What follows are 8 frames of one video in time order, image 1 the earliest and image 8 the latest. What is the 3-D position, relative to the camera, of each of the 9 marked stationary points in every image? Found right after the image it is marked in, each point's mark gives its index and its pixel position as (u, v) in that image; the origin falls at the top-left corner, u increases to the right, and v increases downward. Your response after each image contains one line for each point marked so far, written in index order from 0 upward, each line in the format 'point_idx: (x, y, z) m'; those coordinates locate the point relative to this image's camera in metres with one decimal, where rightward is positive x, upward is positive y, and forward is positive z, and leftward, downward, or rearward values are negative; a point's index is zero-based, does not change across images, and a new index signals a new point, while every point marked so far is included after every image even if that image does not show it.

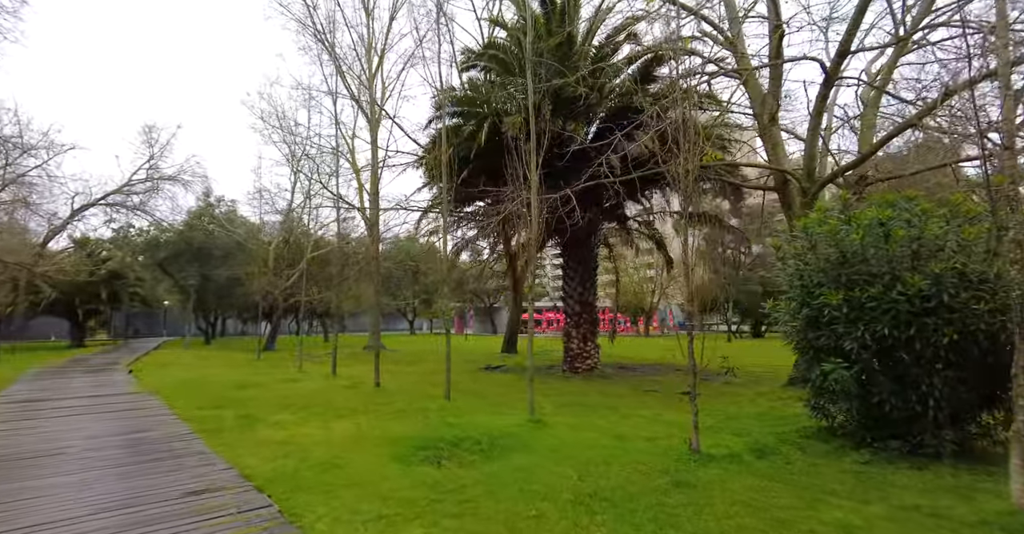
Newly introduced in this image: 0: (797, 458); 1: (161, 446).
0: (+3.3, -2.2, +7.3) m
1: (-4.8, -2.5, +8.5) m
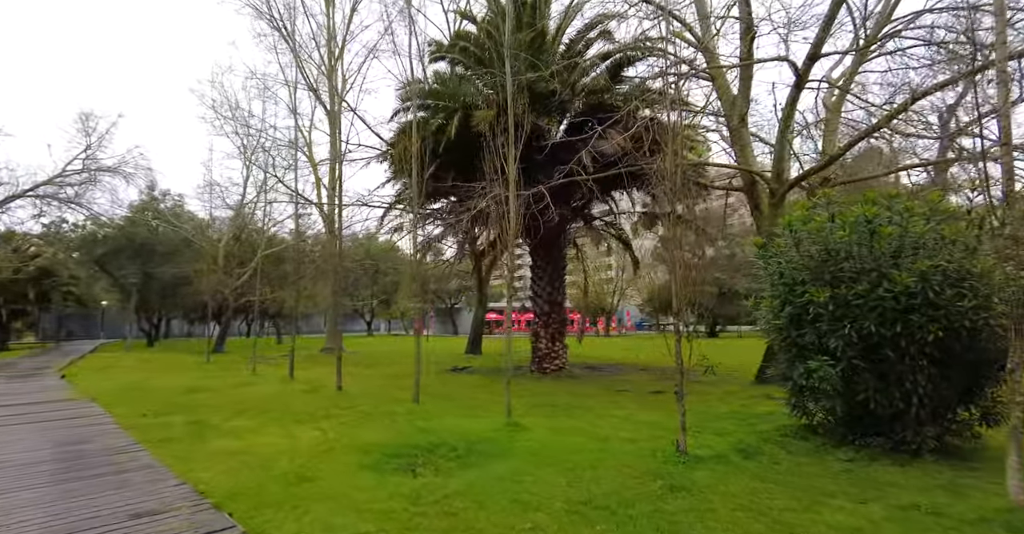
0: (+3.1, -2.2, +7.2) m
1: (-5.1, -2.4, +7.8) m
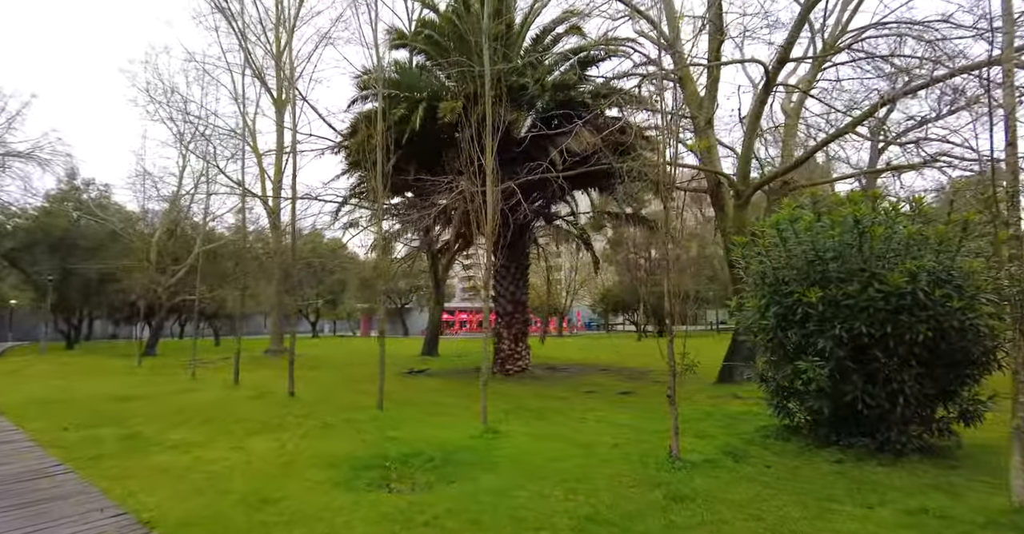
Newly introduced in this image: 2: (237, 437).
0: (+2.9, -2.2, +7.1) m
1: (-5.3, -2.3, +6.9) m
2: (-4.0, -2.5, +9.2) m
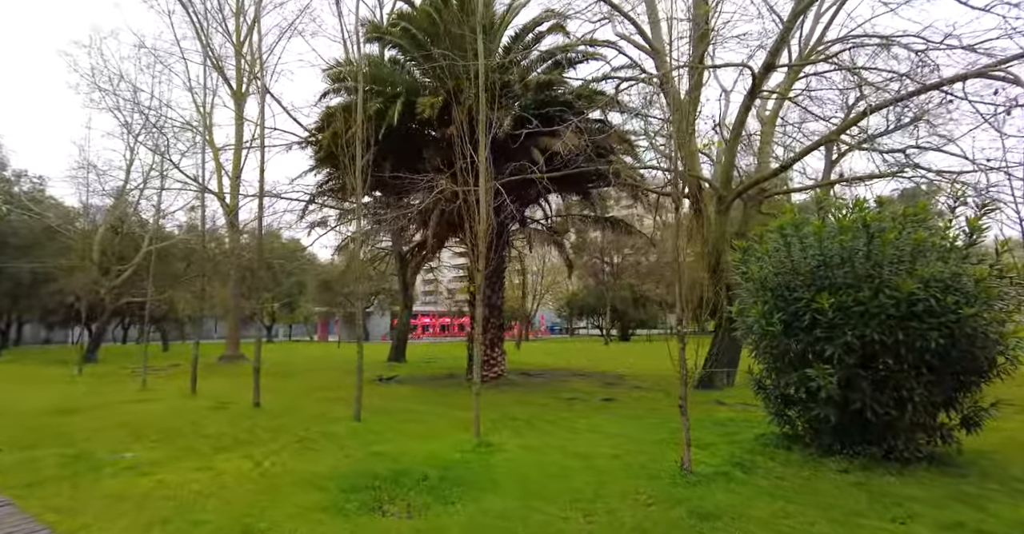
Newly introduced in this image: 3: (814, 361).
0: (+2.9, -2.2, +6.9) m
1: (-5.2, -2.3, +6.0) m
2: (-4.2, -2.5, +8.4) m
3: (+3.4, -1.1, +7.1) m
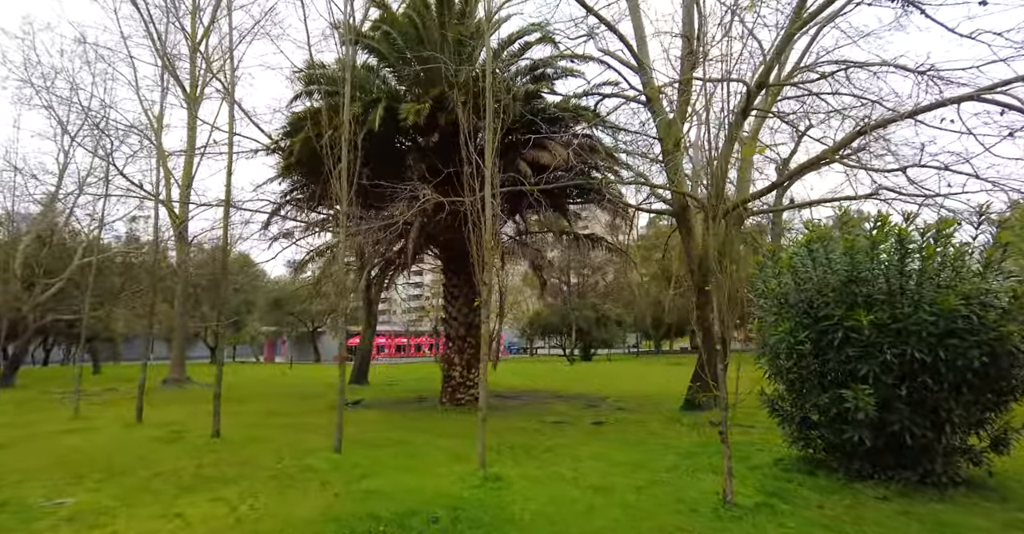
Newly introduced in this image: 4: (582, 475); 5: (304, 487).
0: (+3.1, -2.4, +6.5) m
1: (-4.9, -2.4, +4.8) m
2: (-4.1, -2.7, +7.3) m
3: (+3.6, -1.3, +6.8) m
4: (+0.8, -2.5, +7.5) m
5: (-2.4, -2.5, +7.3) m
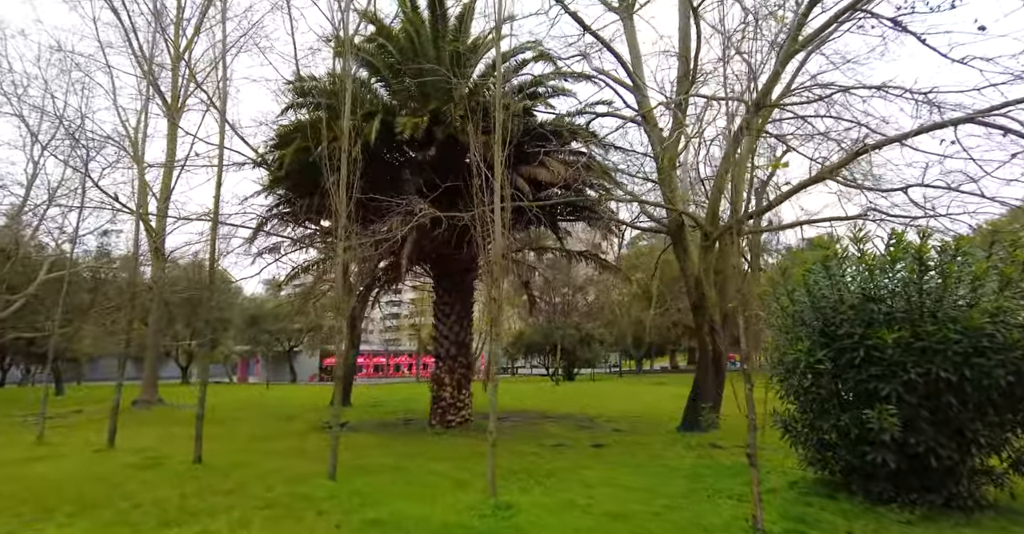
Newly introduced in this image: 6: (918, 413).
0: (+3.3, -2.6, +6.2) m
1: (-4.7, -2.4, +4.3) m
2: (-4.0, -2.8, +6.8) m
3: (+3.7, -1.4, +6.6) m
4: (+0.9, -2.7, +7.2) m
5: (-2.3, -2.7, +6.8) m
6: (+4.1, -1.5, +6.3) m
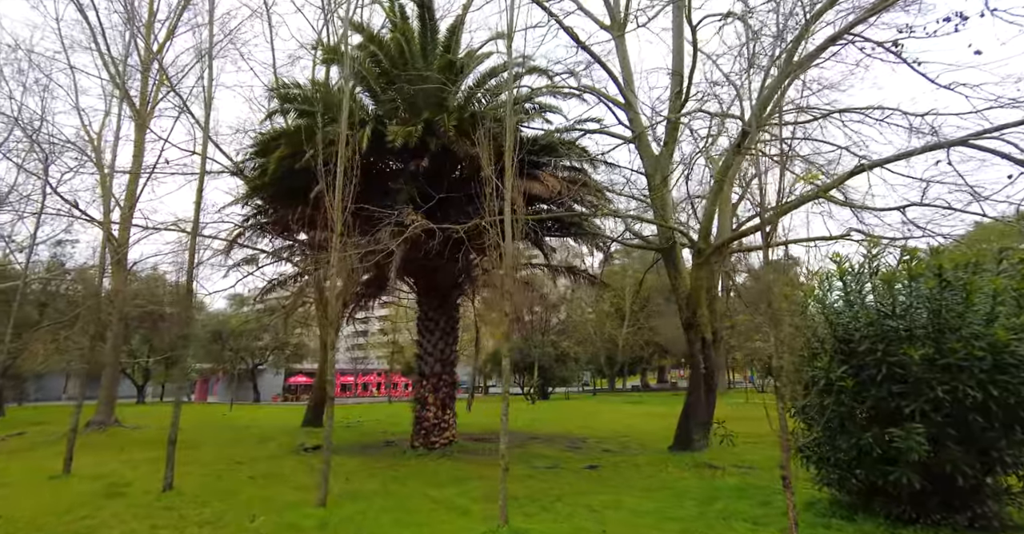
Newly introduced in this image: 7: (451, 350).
0: (+3.4, -2.7, +6.0) m
1: (-4.4, -2.4, +3.6) m
2: (-3.9, -2.9, +6.1) m
3: (+3.9, -1.6, +6.4) m
4: (+1.0, -2.8, +6.8) m
5: (-2.2, -2.8, +6.2) m
6: (+4.2, -1.6, +6.2) m
7: (-1.3, -1.7, +13.2) m
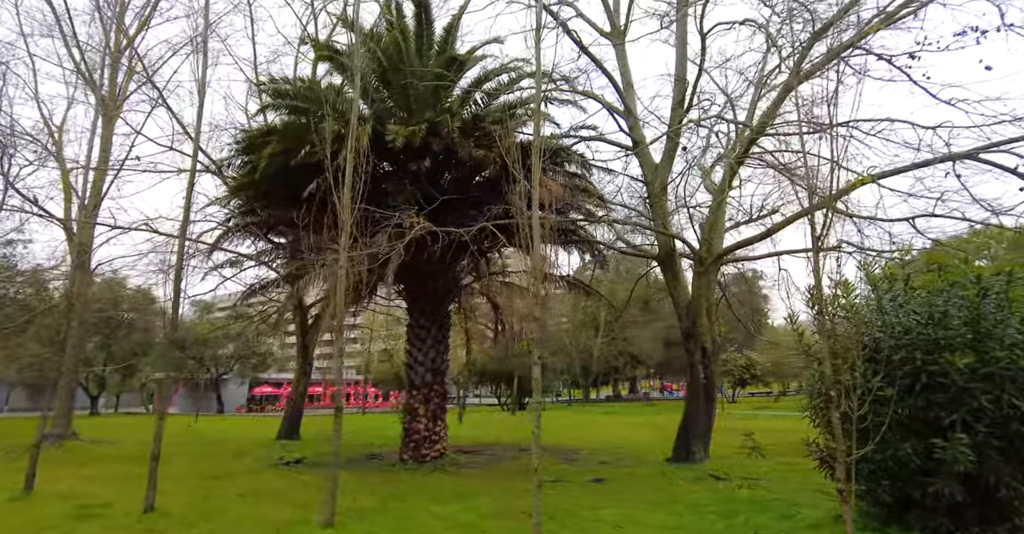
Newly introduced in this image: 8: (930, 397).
0: (+3.7, -2.8, +5.8) m
1: (-3.9, -2.3, +2.9) m
2: (-3.5, -2.9, +5.4) m
3: (+4.2, -1.7, +6.2) m
4: (+1.3, -2.9, +6.4) m
5: (-1.9, -2.8, +5.7) m
6: (+4.6, -1.7, +6.1) m
7: (-1.4, -1.8, +12.7) m
8: (+4.2, -1.3, +6.2) m
